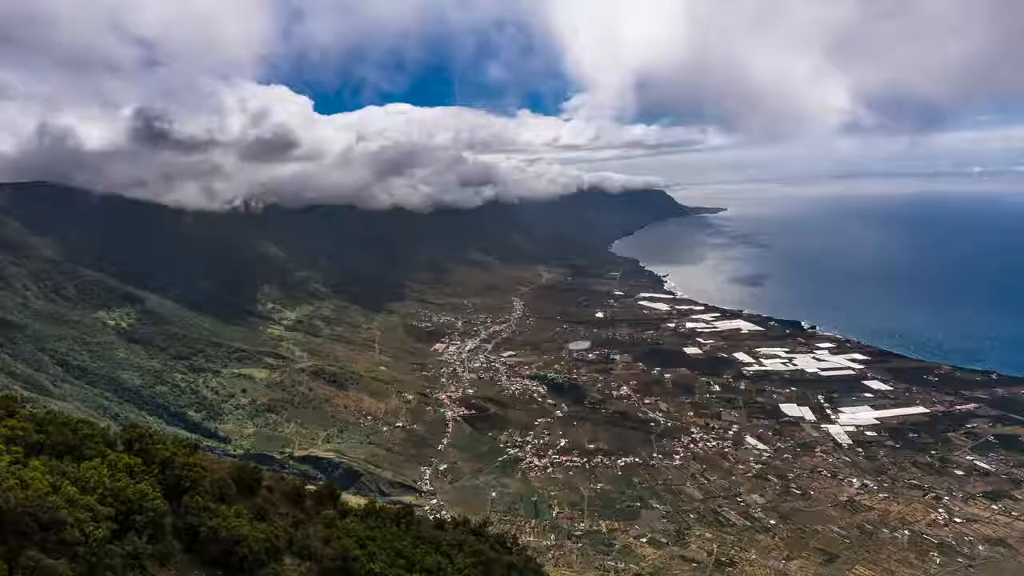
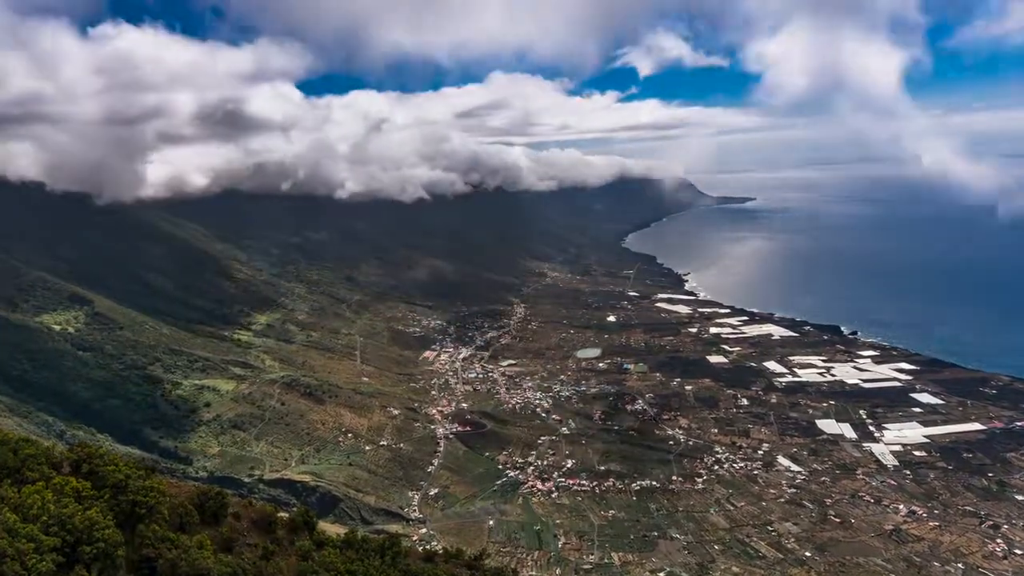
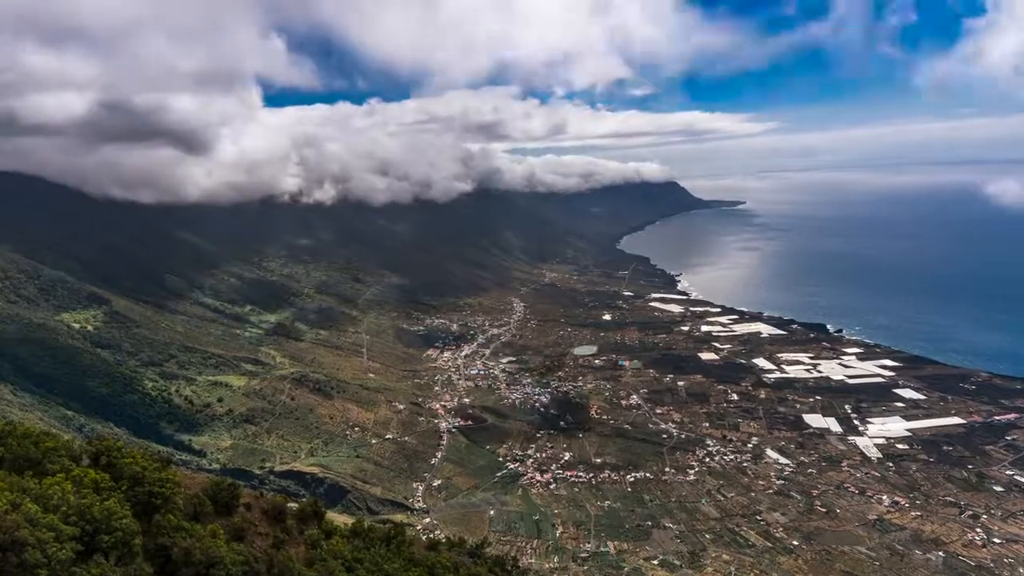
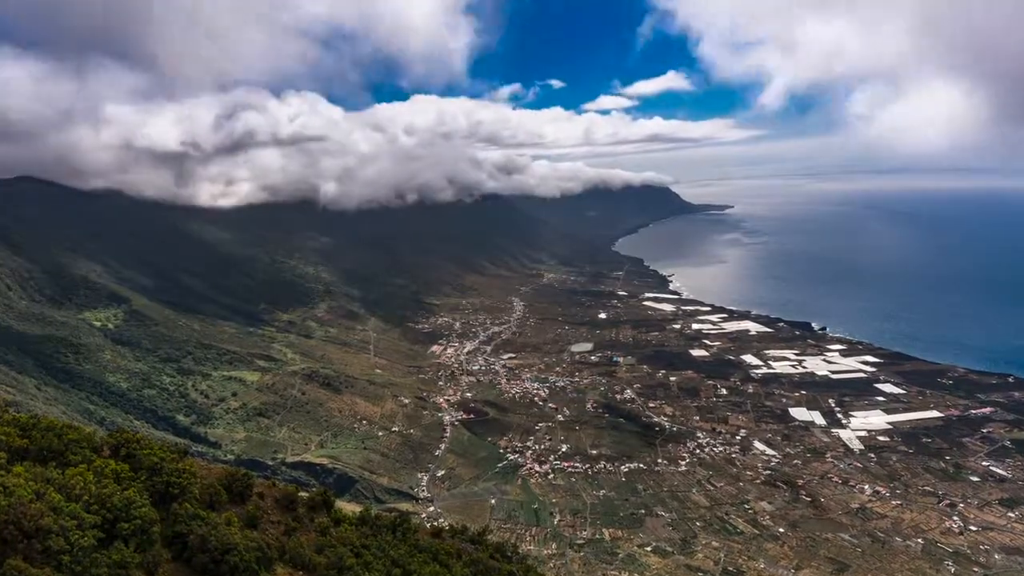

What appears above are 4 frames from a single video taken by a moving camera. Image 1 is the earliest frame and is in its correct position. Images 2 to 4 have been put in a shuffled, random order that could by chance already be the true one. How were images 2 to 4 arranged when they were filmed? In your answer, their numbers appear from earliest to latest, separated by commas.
4, 3, 2
